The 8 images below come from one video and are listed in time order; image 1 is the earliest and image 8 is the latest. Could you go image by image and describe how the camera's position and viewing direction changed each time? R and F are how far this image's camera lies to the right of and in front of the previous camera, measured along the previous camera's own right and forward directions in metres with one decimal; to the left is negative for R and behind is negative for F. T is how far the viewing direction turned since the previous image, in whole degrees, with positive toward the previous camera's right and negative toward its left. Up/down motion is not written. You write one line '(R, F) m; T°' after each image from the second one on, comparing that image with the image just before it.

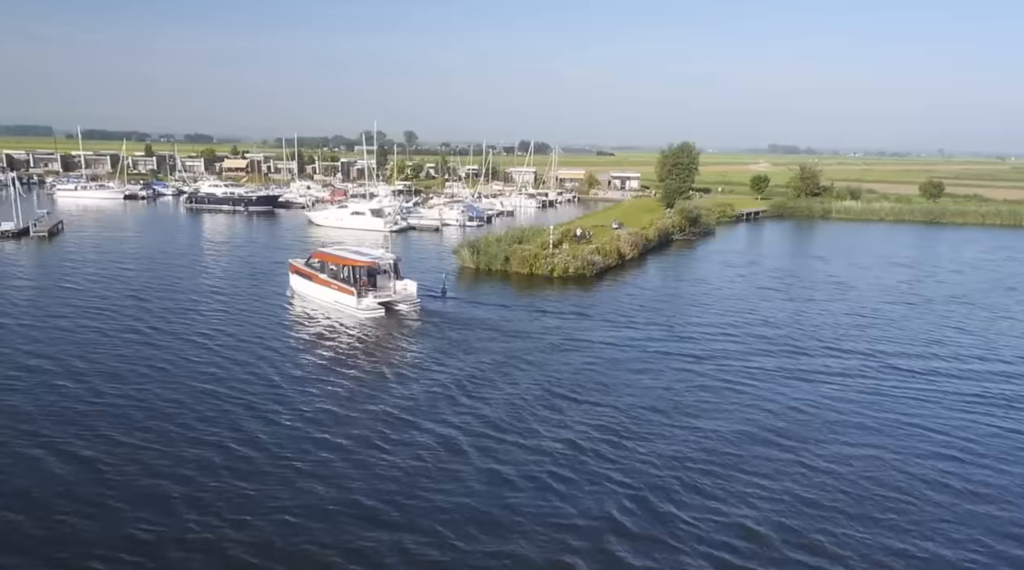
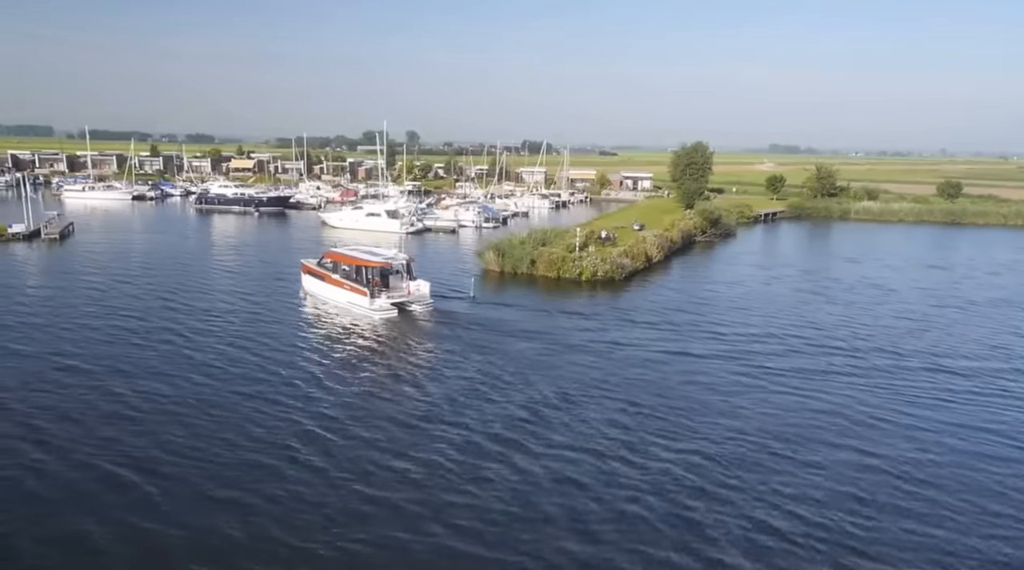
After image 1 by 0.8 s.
(-1.7, +0.7) m; 0°
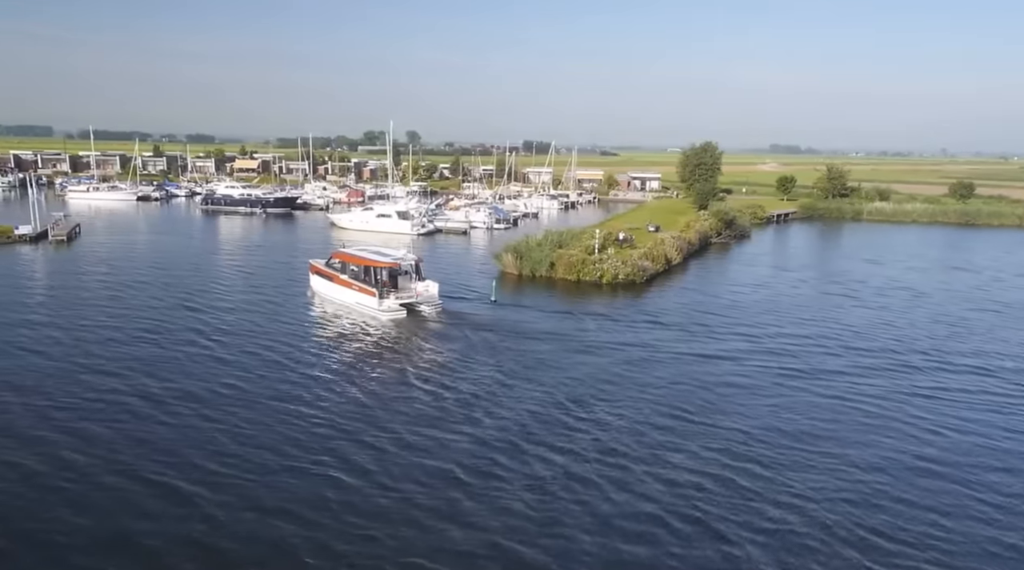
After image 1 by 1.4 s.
(-1.2, +0.6) m; 0°
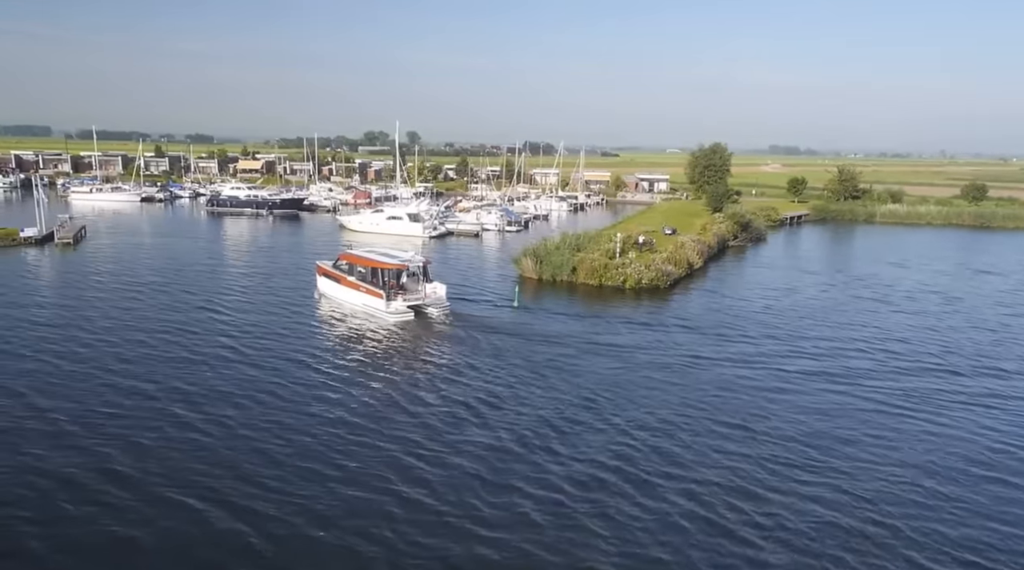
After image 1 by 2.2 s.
(-1.4, +0.7) m; 0°
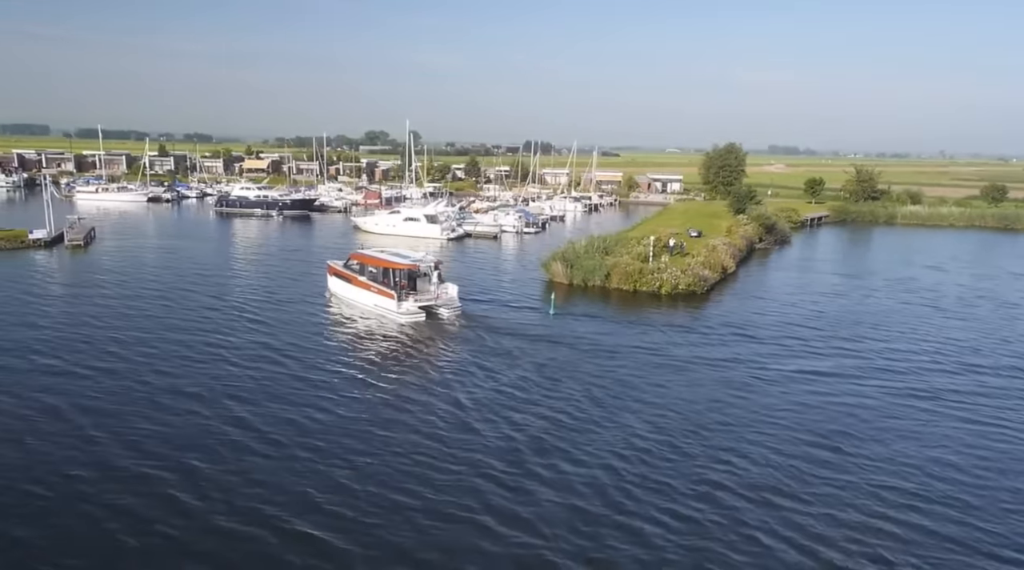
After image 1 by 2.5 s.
(-2.0, +1.1) m; 0°
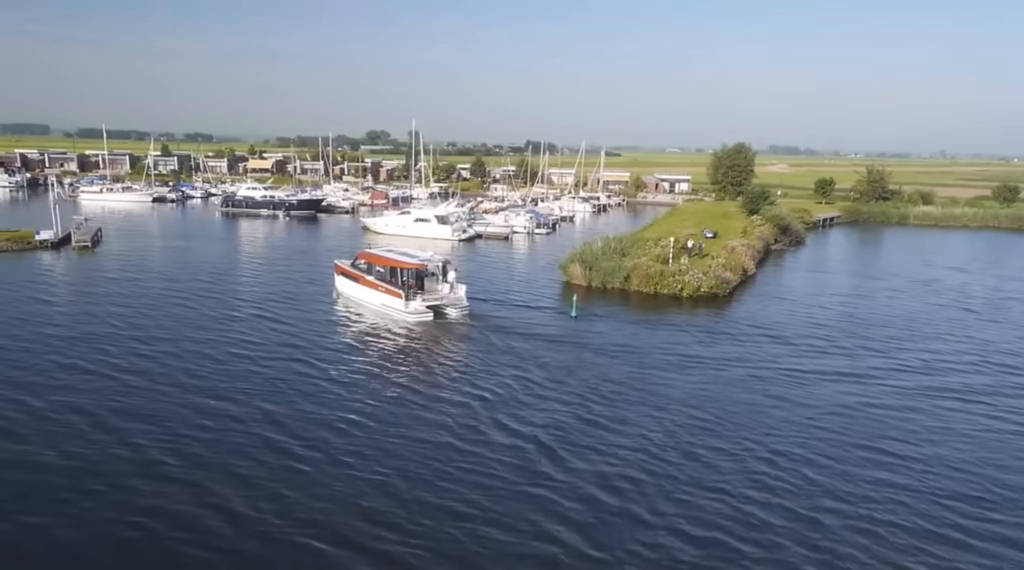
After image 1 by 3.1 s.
(-1.1, +0.5) m; 0°
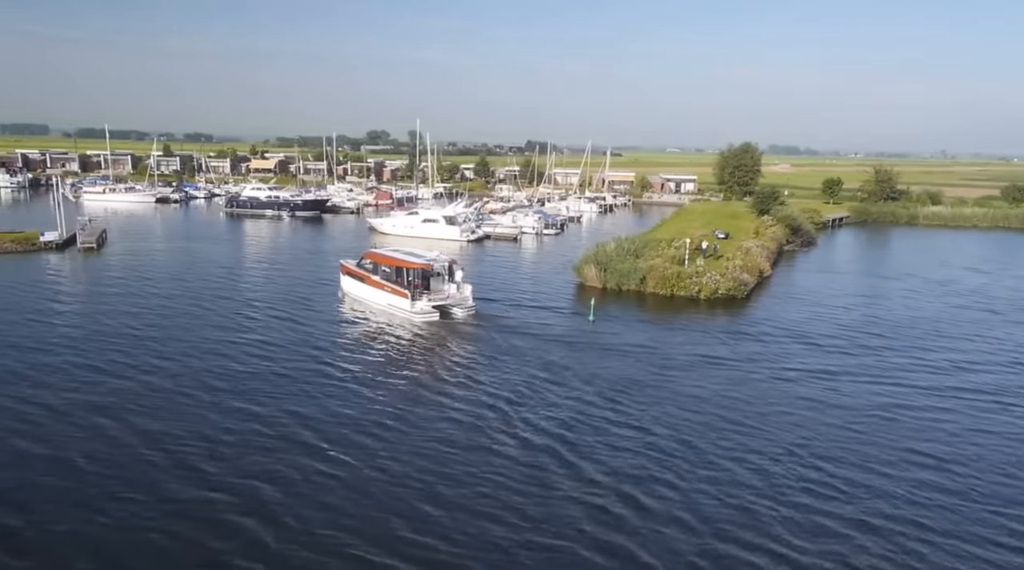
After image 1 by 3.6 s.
(-0.9, +0.5) m; 0°
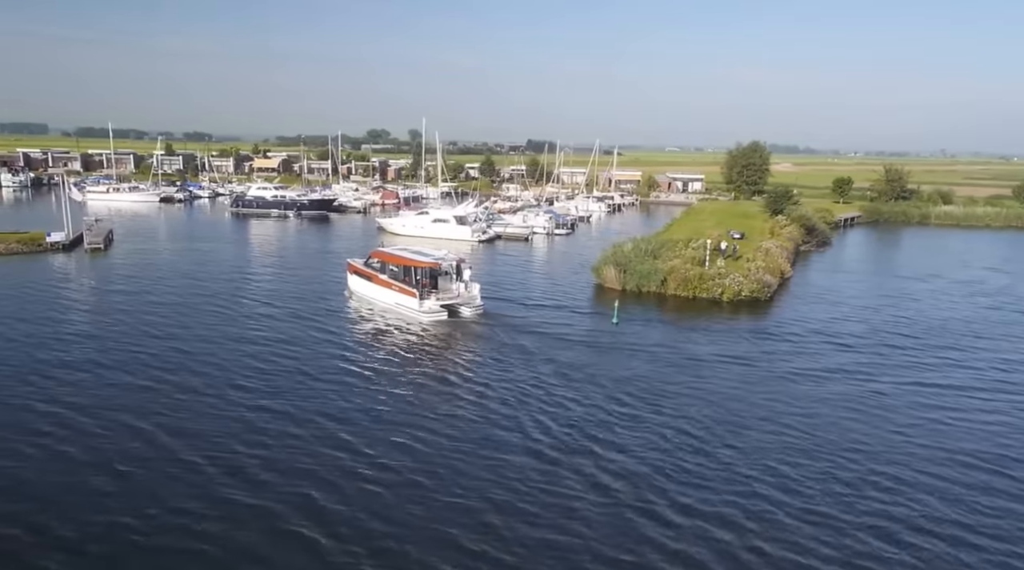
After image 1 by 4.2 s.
(-1.1, +0.6) m; 0°
